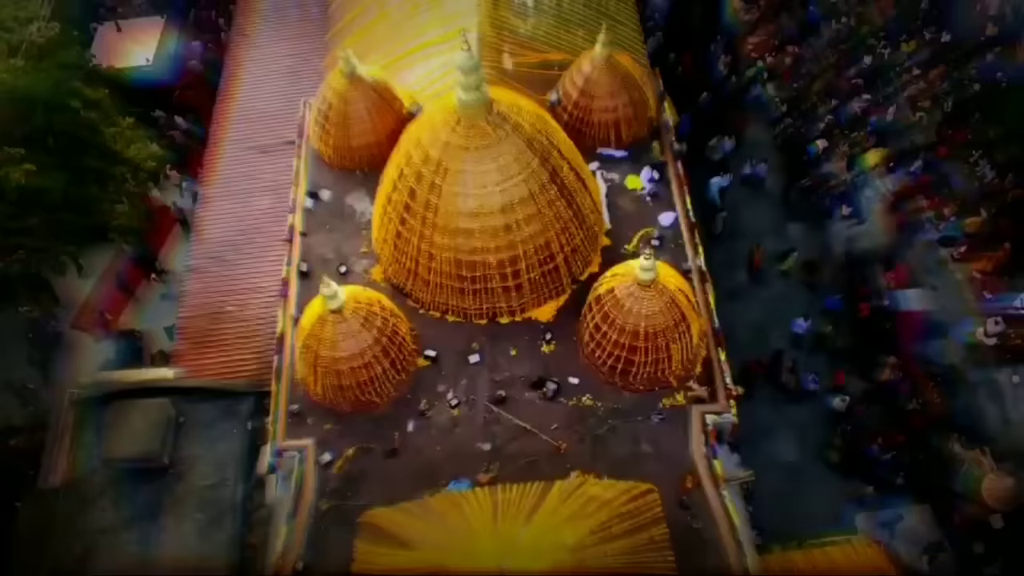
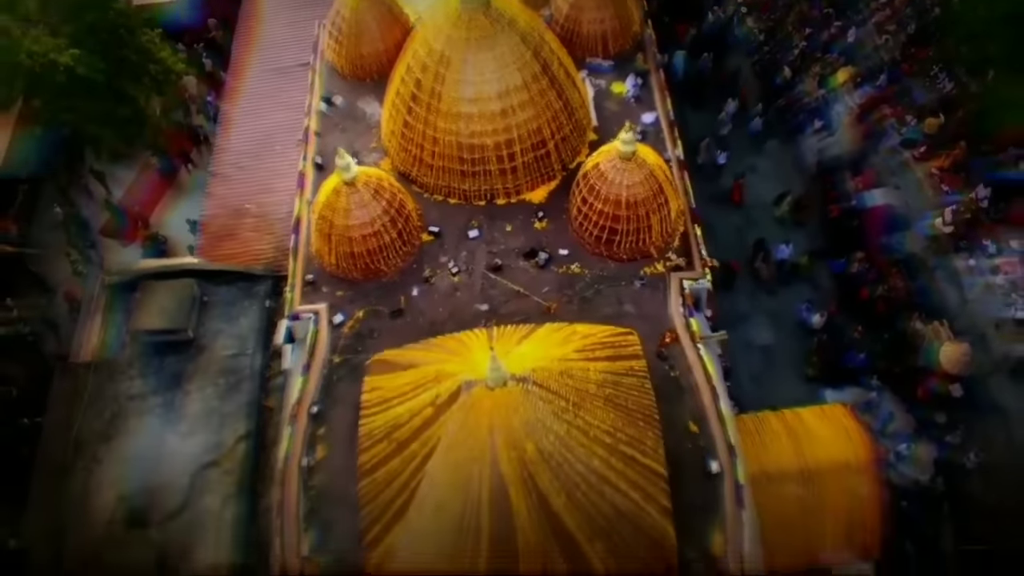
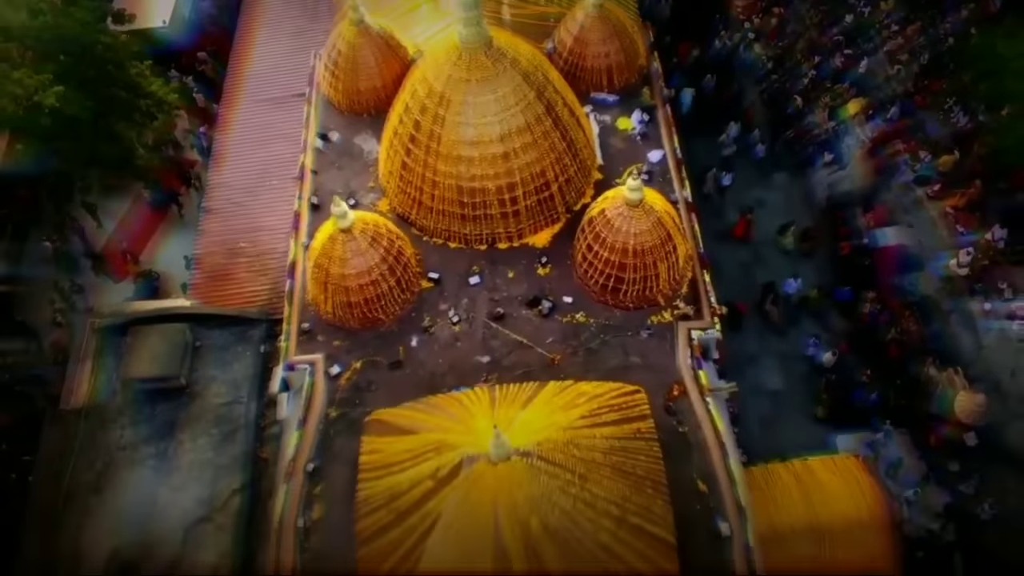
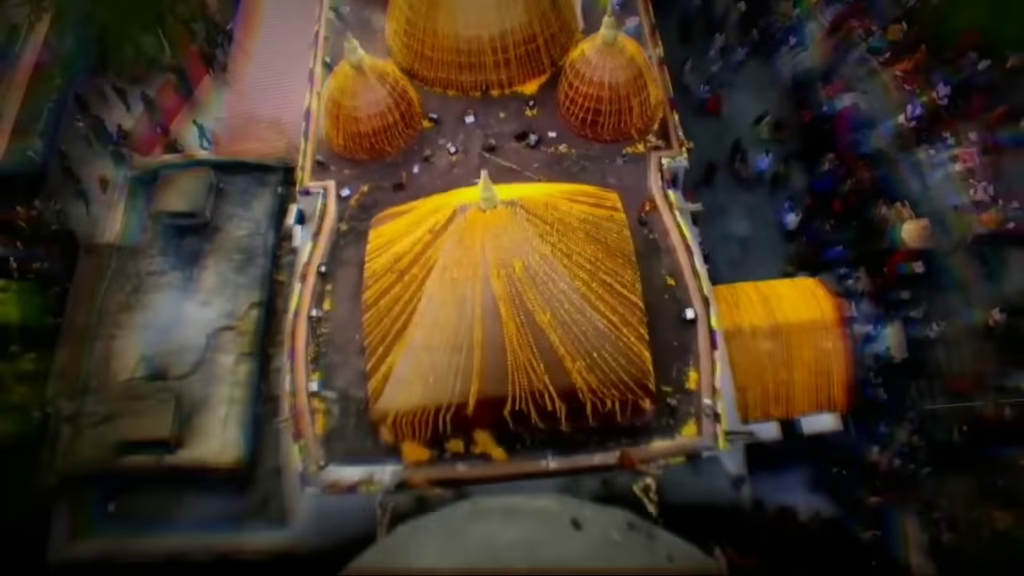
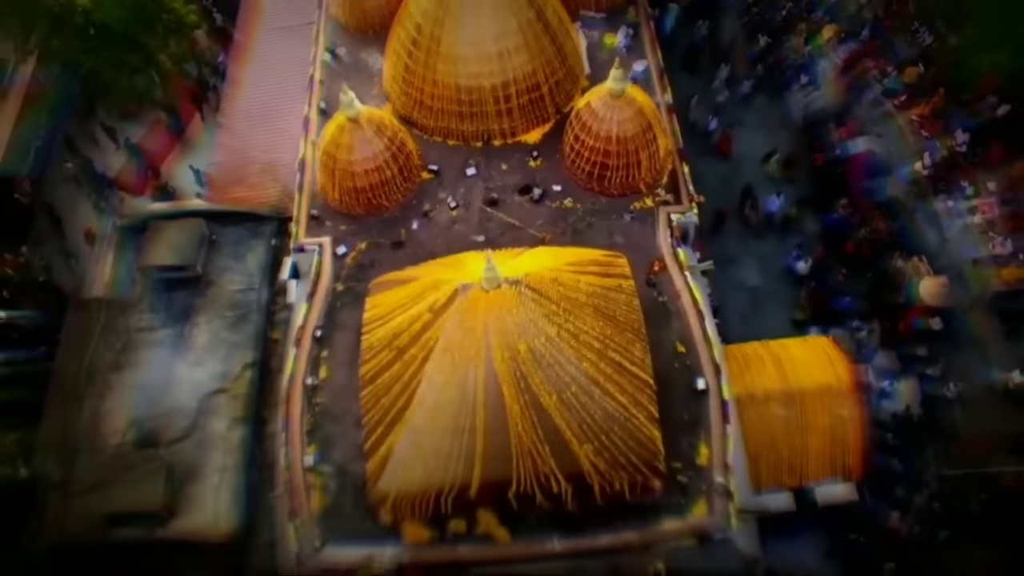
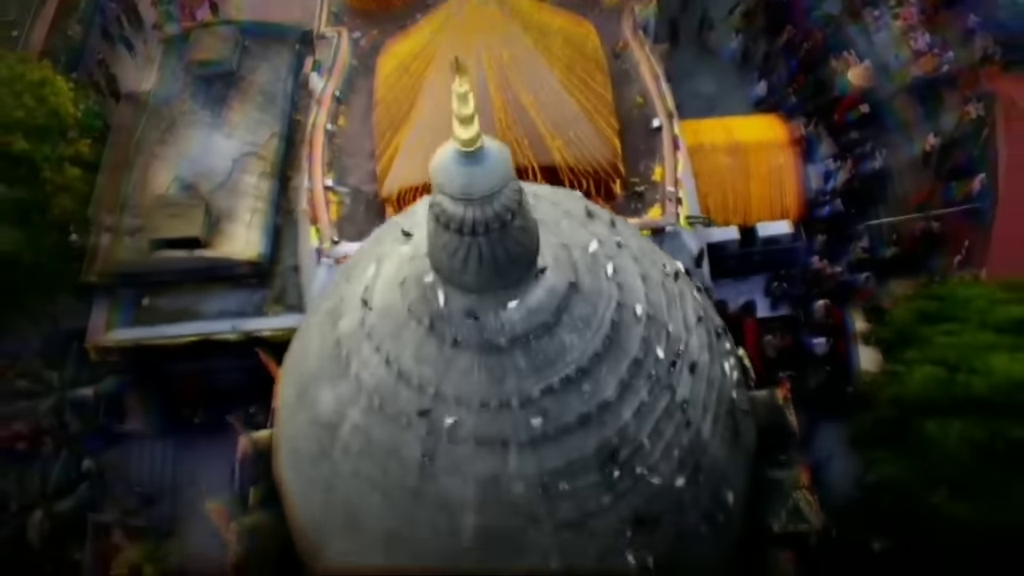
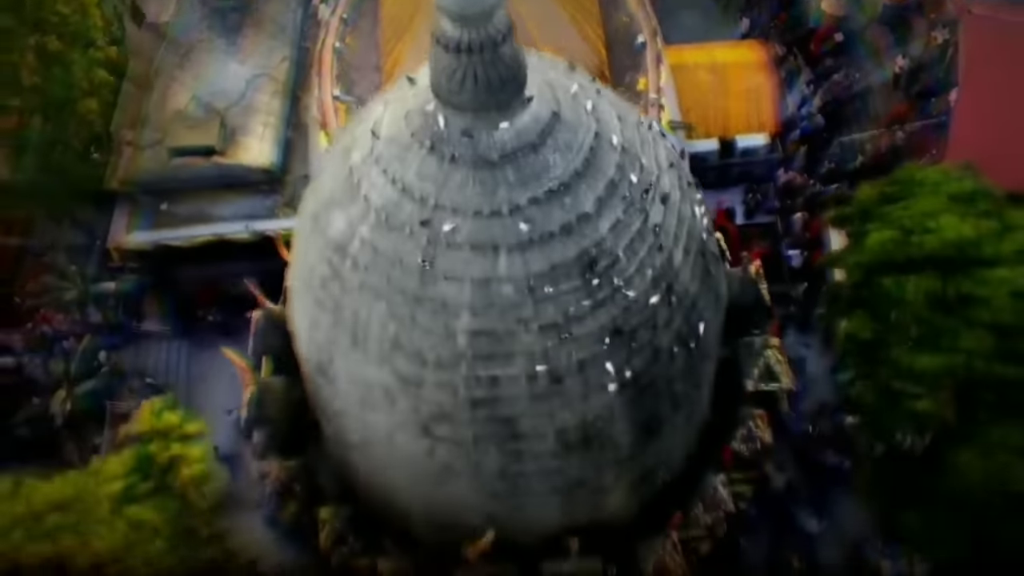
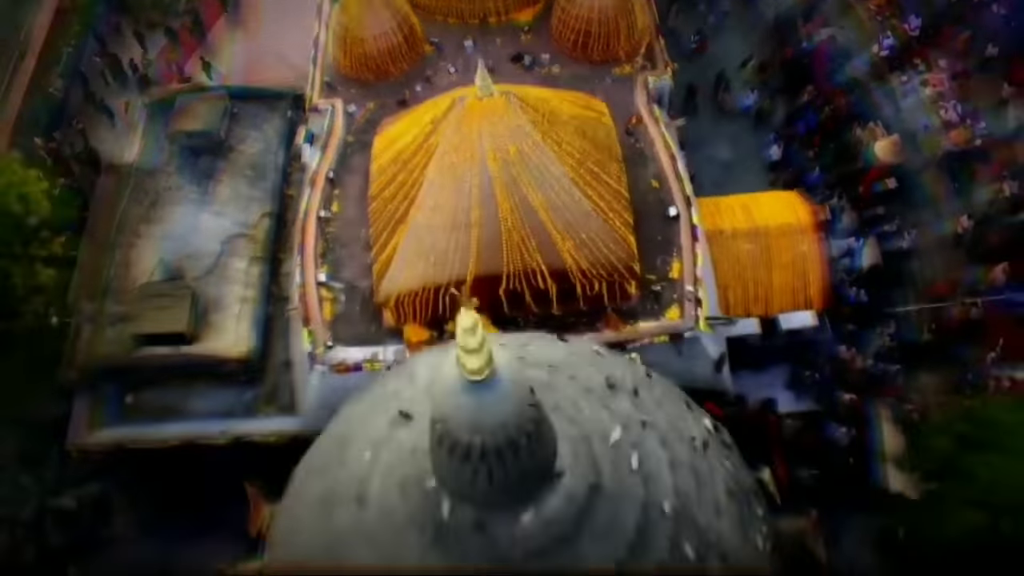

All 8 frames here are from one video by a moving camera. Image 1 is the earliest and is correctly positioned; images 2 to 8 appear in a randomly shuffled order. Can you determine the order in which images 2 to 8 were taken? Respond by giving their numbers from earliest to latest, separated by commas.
3, 2, 5, 4, 8, 6, 7
